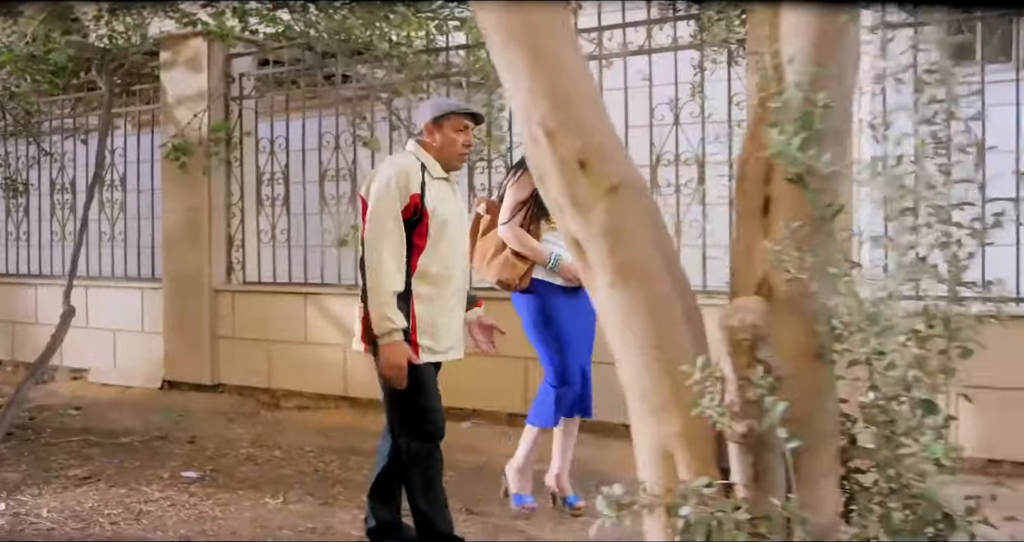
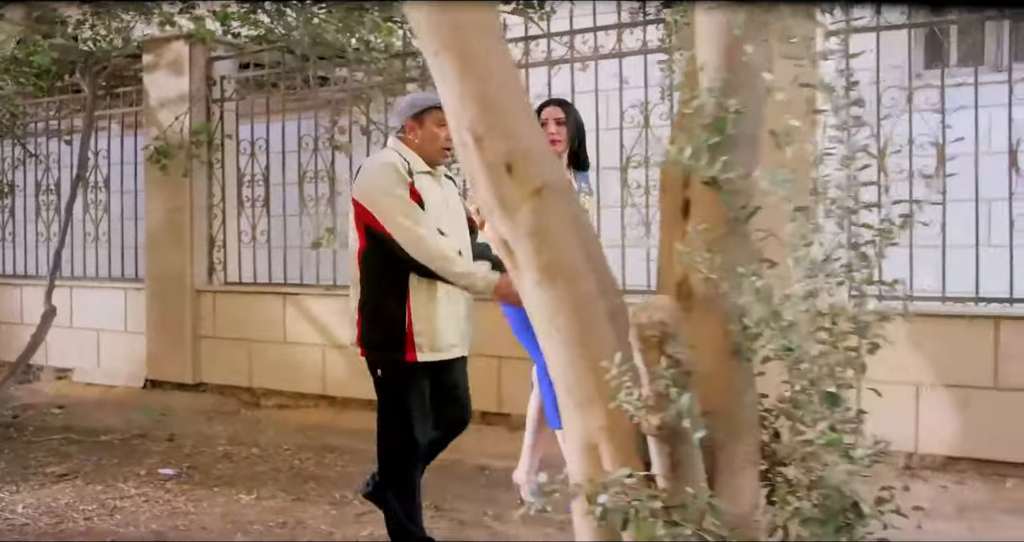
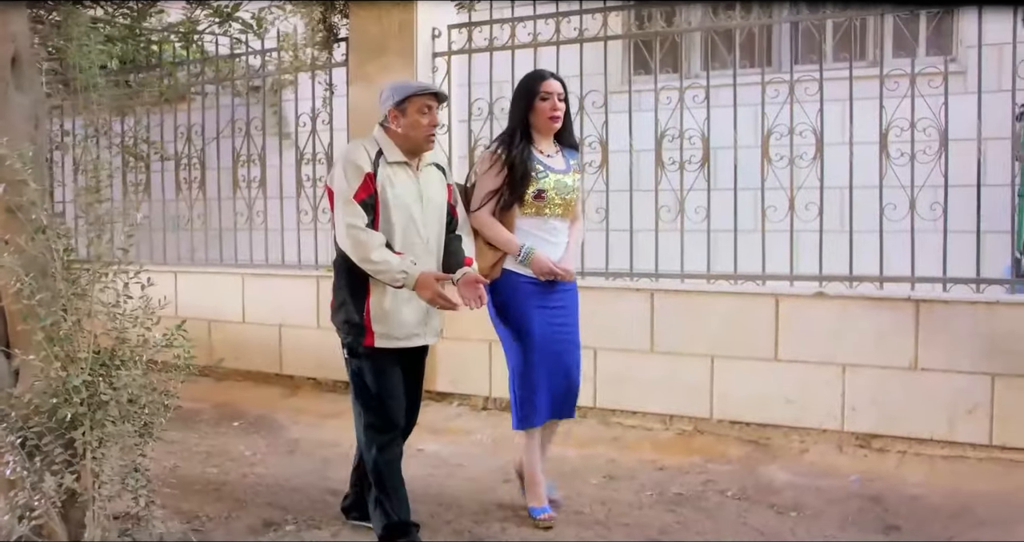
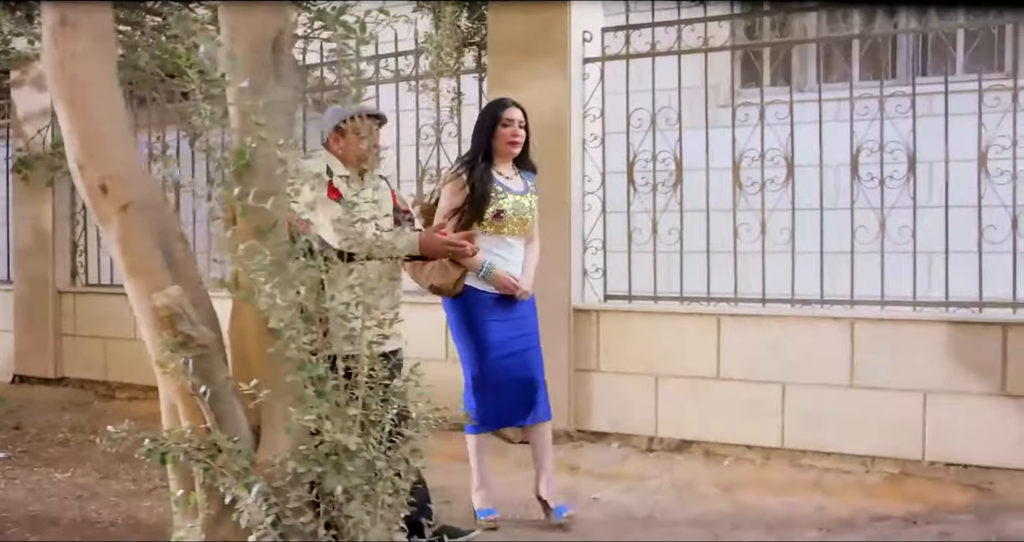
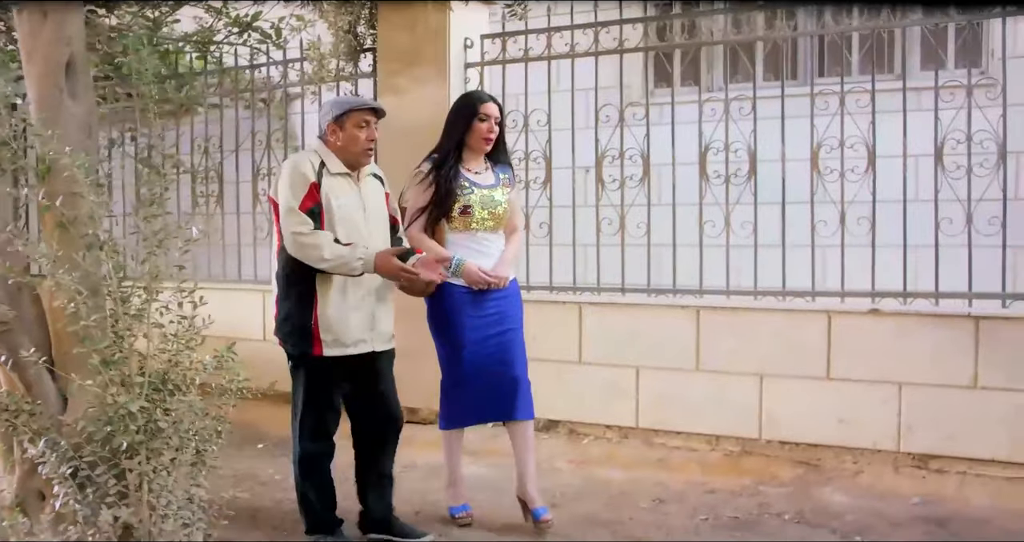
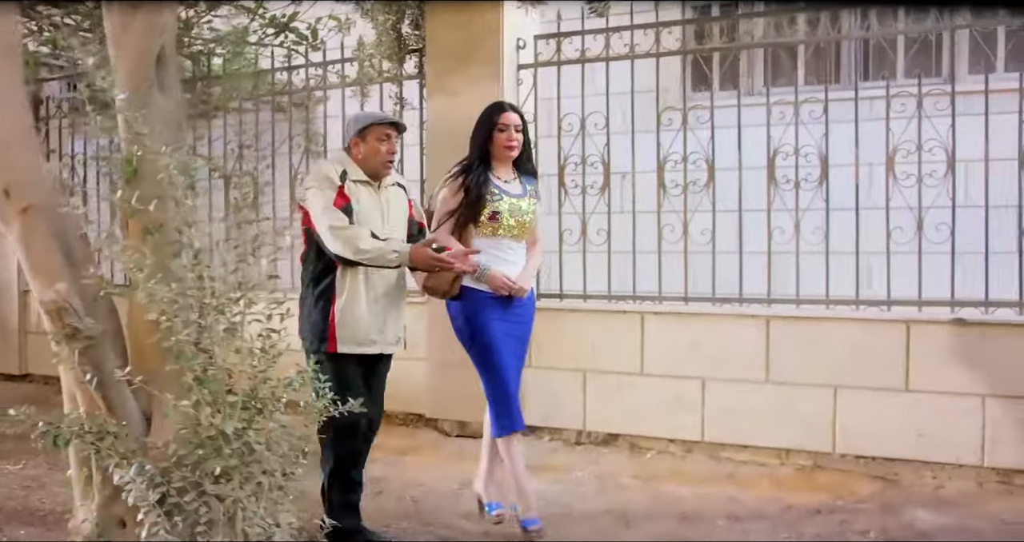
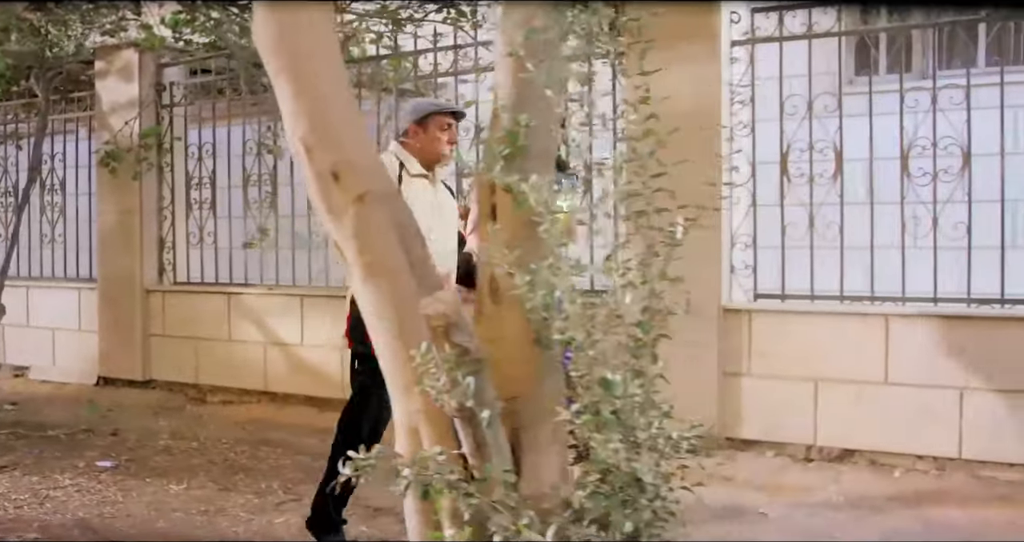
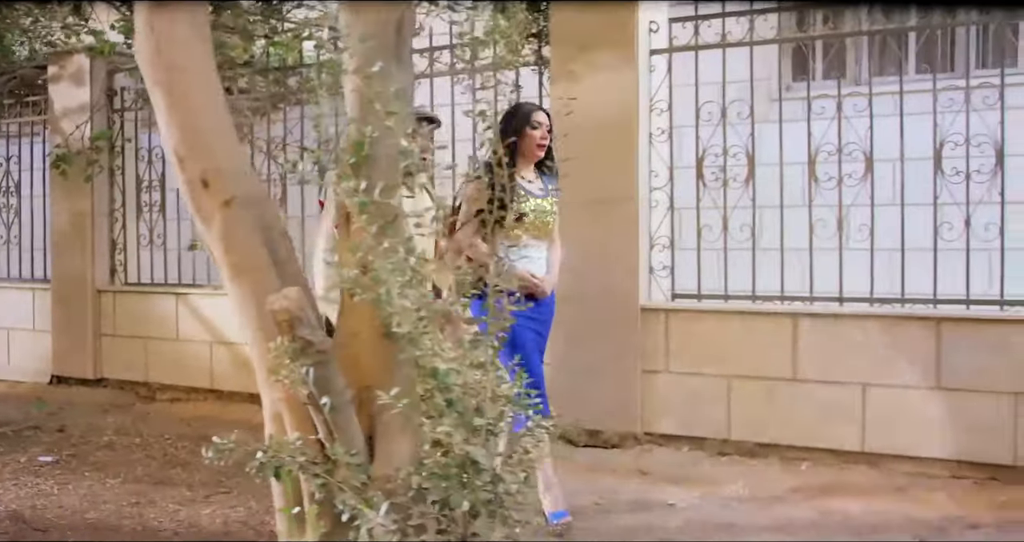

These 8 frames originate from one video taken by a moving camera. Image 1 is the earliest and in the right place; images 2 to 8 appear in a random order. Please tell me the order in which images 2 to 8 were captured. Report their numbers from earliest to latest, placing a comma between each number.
2, 7, 8, 4, 6, 5, 3
